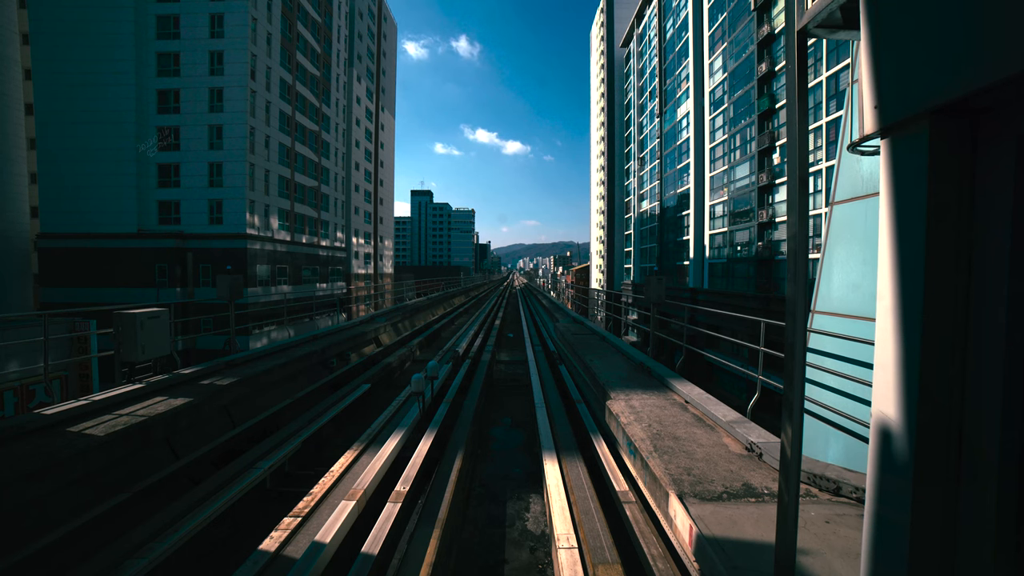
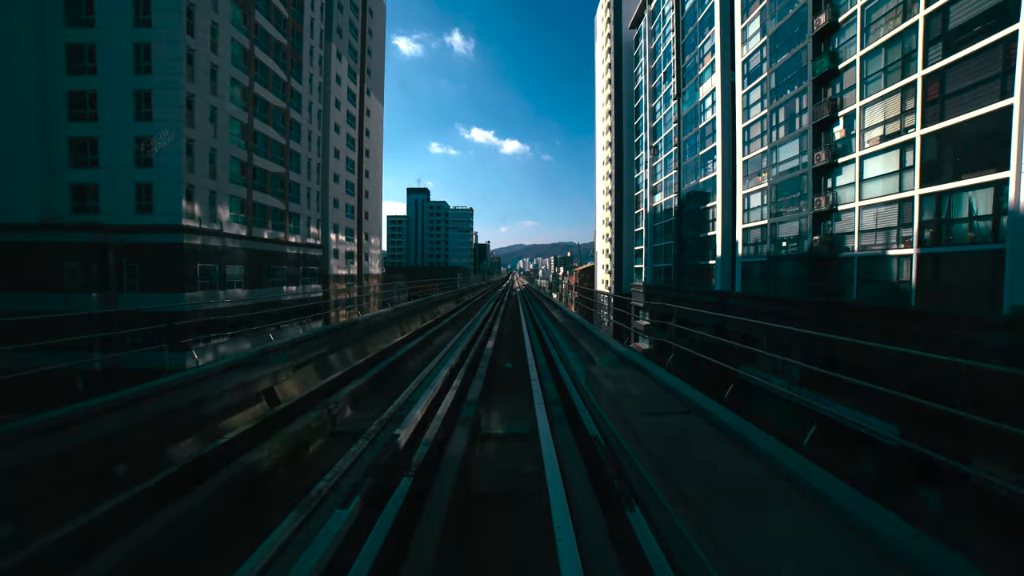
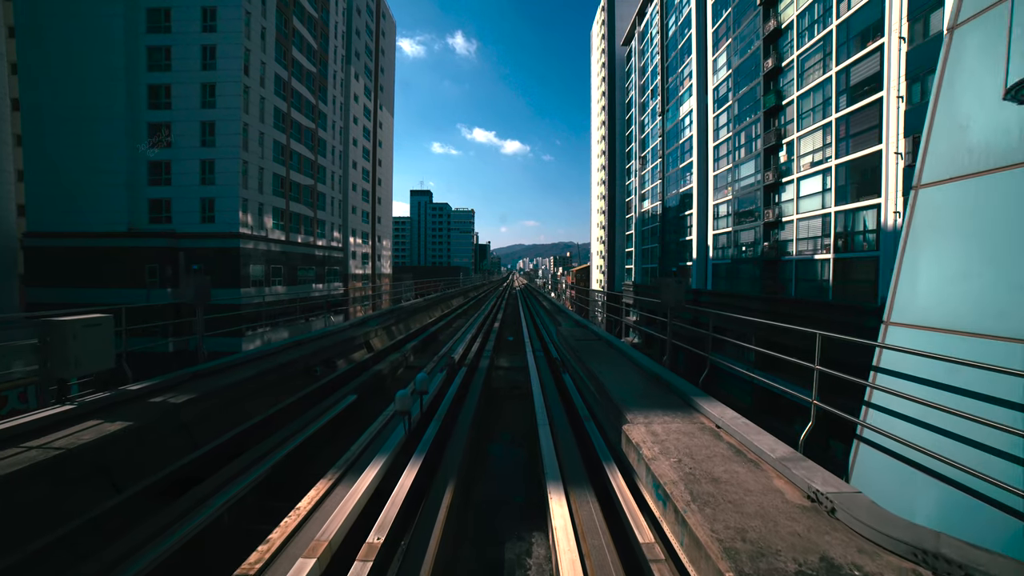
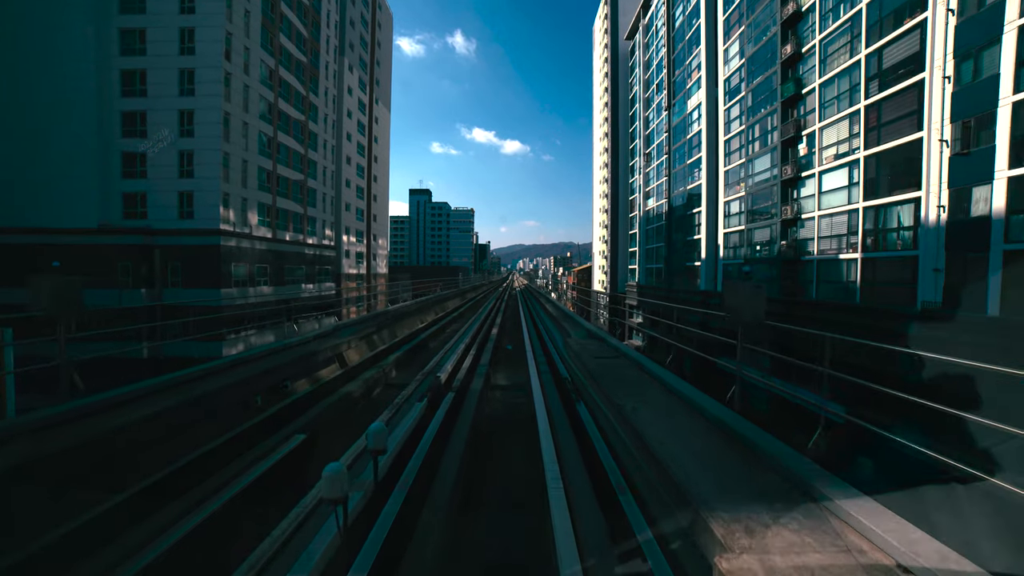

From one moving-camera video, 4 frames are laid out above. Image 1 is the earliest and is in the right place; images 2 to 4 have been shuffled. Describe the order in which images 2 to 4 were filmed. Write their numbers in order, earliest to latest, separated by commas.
3, 4, 2
